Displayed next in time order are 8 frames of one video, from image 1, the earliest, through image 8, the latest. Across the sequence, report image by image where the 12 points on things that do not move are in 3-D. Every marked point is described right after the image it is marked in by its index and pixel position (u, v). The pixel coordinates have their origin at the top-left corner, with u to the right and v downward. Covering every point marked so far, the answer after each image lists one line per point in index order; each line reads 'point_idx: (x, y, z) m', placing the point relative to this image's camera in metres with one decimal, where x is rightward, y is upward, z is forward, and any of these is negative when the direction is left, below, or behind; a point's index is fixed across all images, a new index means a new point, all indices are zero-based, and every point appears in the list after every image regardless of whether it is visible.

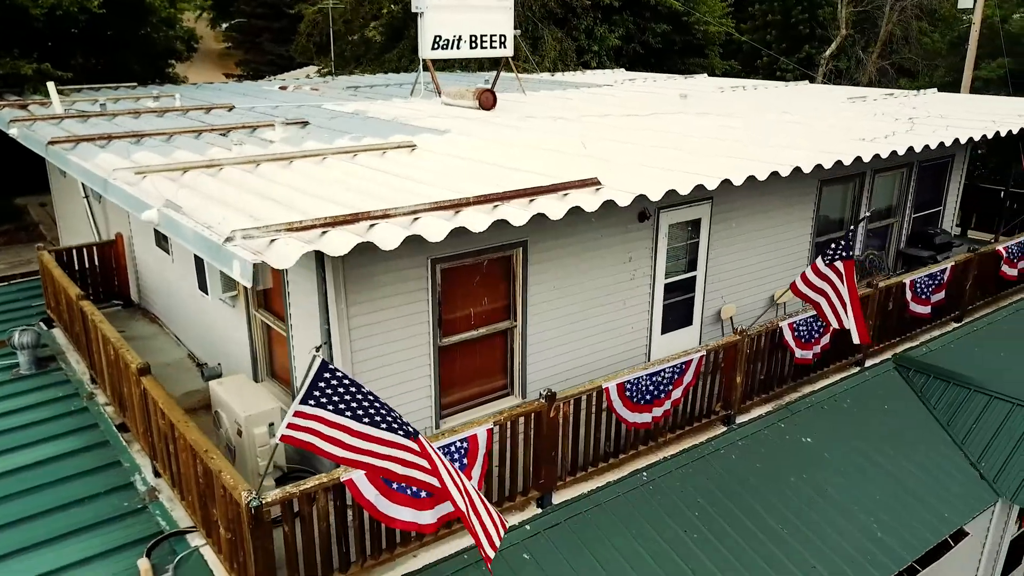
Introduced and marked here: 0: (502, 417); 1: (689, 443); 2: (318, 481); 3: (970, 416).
0: (-0.1, -1.0, +6.2) m
1: (+1.7, -1.5, +7.7) m
2: (-1.3, -1.3, +5.3) m
3: (+5.0, -1.4, +8.9) m
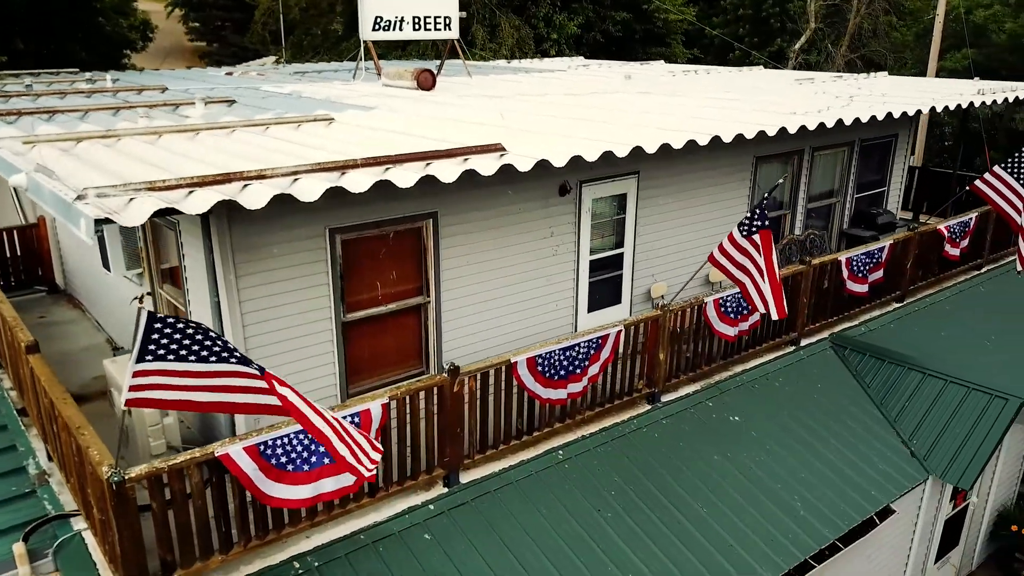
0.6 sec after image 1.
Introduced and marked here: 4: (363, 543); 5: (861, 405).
0: (-0.8, -0.8, +5.9) m
1: (+0.9, -1.2, +7.5) m
2: (-2.0, -1.0, +5.0) m
3: (+4.2, -1.1, +8.7) m
4: (-1.1, -1.8, +5.8) m
5: (+3.7, -1.2, +8.6) m
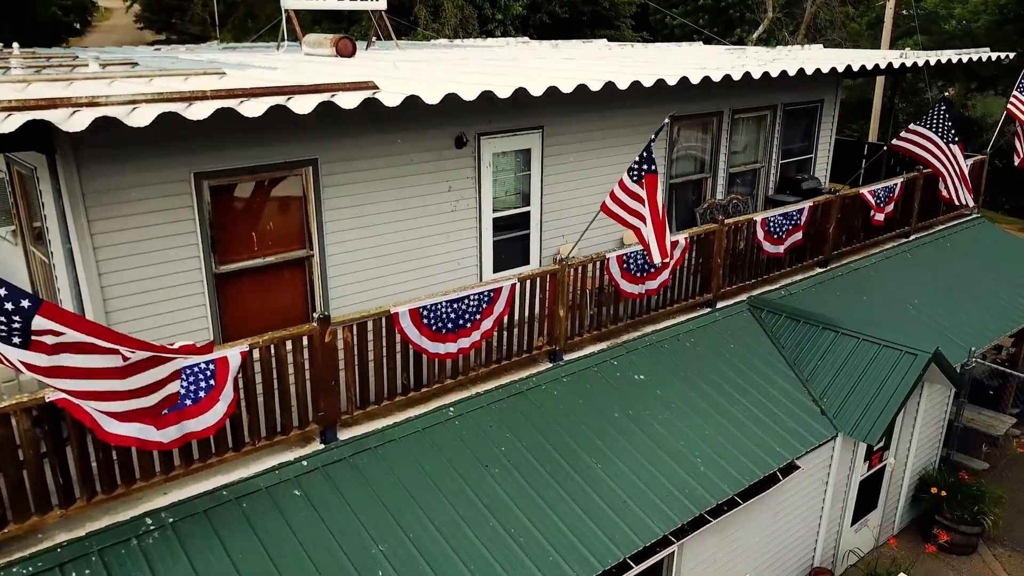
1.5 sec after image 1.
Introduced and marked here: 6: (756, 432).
0: (-1.7, -0.4, +5.6) m
1: (0.0, -0.8, +7.3) m
2: (-2.9, -0.7, +4.7) m
3: (+3.2, -0.7, +8.6) m
4: (-2.0, -1.4, +5.5) m
5: (+2.7, -0.8, +8.5) m
6: (+2.3, -1.3, +7.5) m
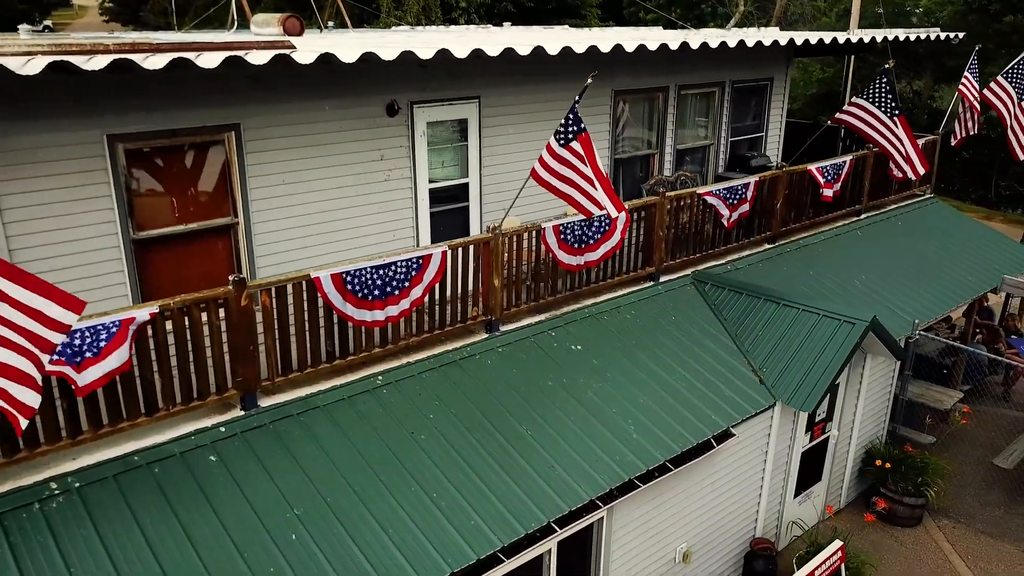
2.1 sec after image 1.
0: (-2.3, -0.1, +5.5) m
1: (-0.6, -0.5, +7.2) m
2: (-3.4, -0.4, +4.6) m
3: (+2.6, -0.4, +8.6) m
4: (-2.5, -1.2, +5.4) m
5: (+2.1, -0.5, +8.4) m
6: (+1.7, -1.0, +7.5) m
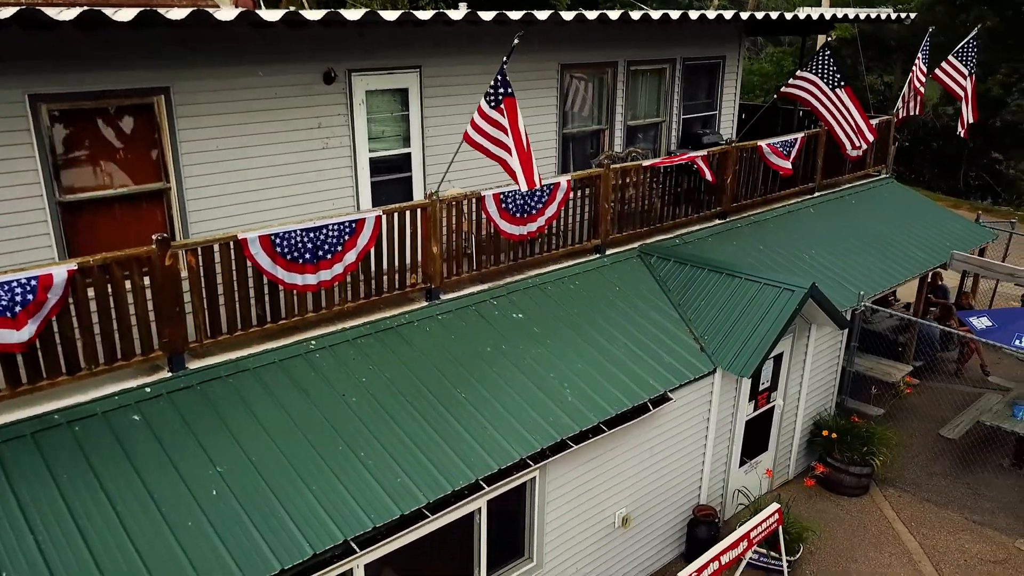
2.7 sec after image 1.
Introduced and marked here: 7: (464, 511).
0: (-2.8, +0.2, +5.5) m
1: (-1.2, -0.2, +7.2) m
2: (-3.9, -0.1, +4.5) m
3: (+2.0, -0.1, +8.6) m
4: (-3.0, -0.9, +5.4) m
5: (+1.5, -0.2, +8.5) m
6: (+1.1, -0.7, +7.5) m
7: (-0.4, -1.6, +6.0) m
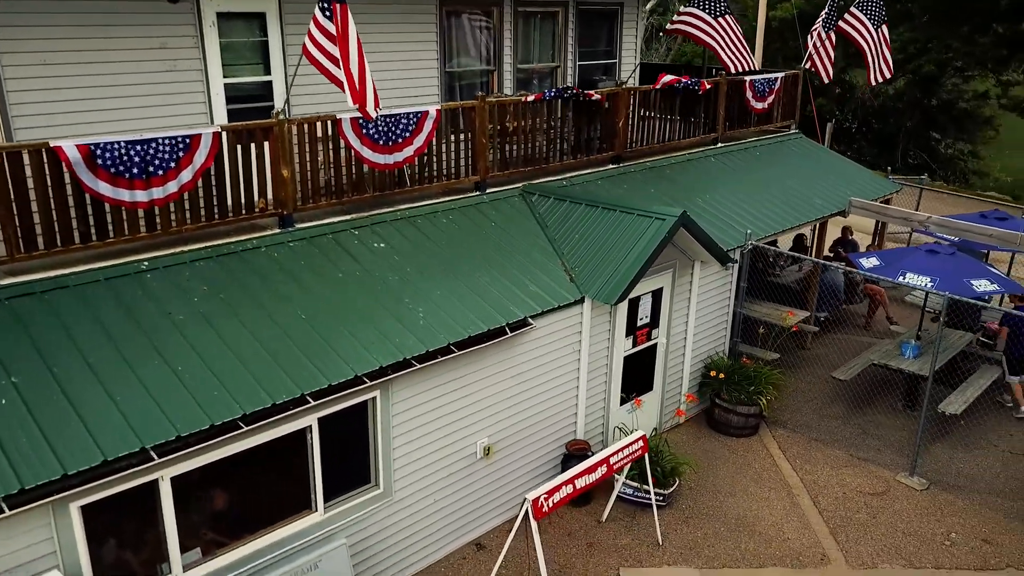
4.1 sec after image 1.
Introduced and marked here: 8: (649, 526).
0: (-4.0, +0.8, +5.2) m
1: (-2.4, +0.4, +6.9) m
2: (-5.1, +0.5, +4.2) m
3: (+0.7, +0.6, +8.4) m
4: (-4.2, -0.3, +5.1) m
5: (+0.2, +0.5, +8.3) m
6: (-0.2, -0.1, +7.3) m
7: (-1.6, -1.0, +5.8) m
8: (+1.3, -2.2, +7.7) m
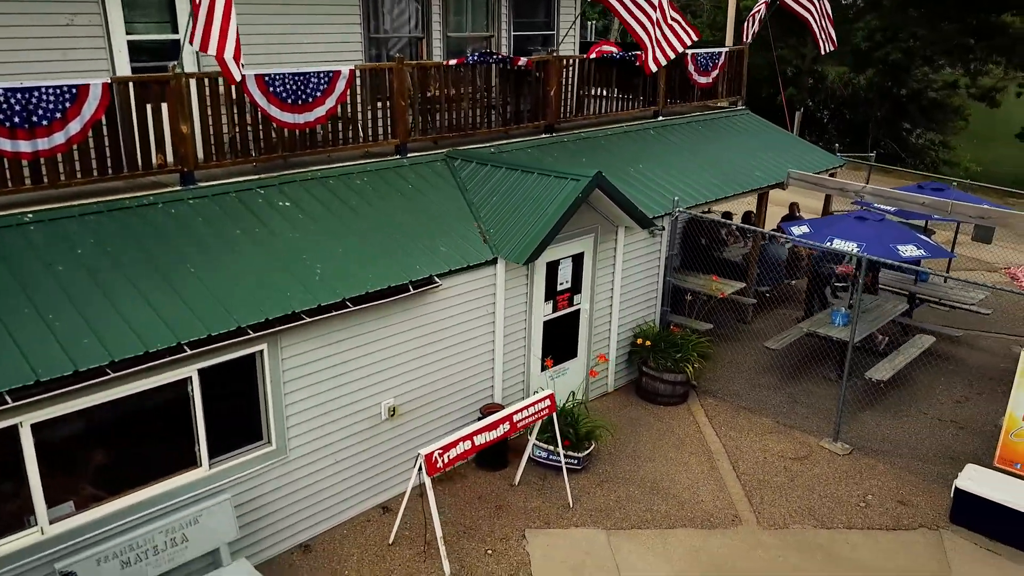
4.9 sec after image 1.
0: (-4.8, +1.2, +5.0) m
1: (-3.3, +0.8, +6.8) m
2: (-5.9, +0.8, +4.0) m
3: (-0.2, +1.0, +8.3) m
4: (-5.0, +0.1, +4.9) m
5: (-0.6, +0.9, +8.2) m
6: (-1.0, +0.3, +7.2) m
7: (-2.4, -0.6, +5.7) m
8: (+0.4, -1.9, +7.6) m
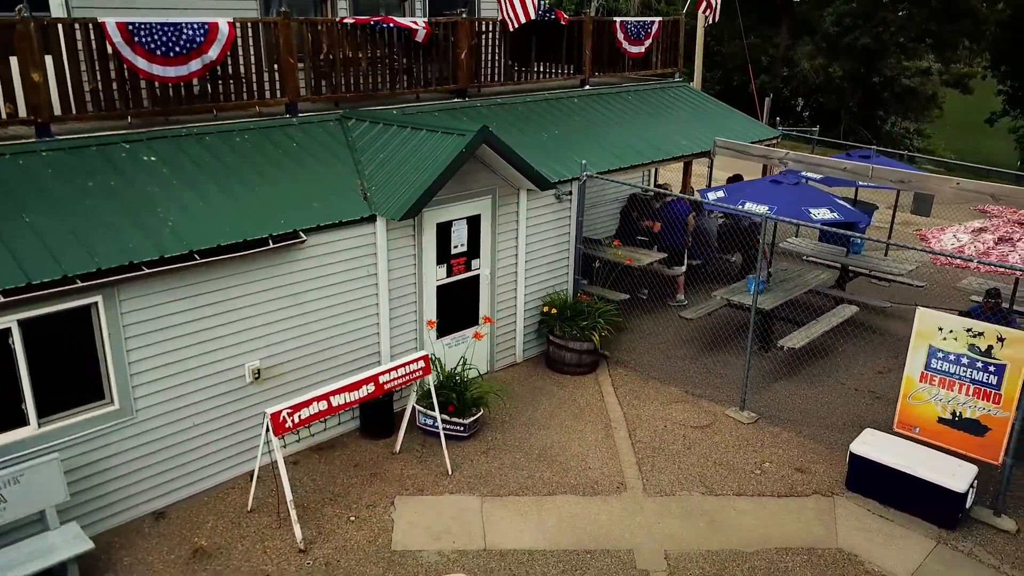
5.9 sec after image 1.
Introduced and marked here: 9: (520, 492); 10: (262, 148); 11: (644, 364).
0: (-5.9, +1.5, +4.7) m
1: (-4.3, +1.1, +6.5) m
2: (-6.9, +1.2, +3.7) m
3: (-1.2, +1.4, +8.0) m
4: (-6.1, +0.4, +4.6) m
5: (-1.7, +1.2, +7.9) m
6: (-2.1, +0.7, +6.9) m
7: (-3.4, -0.3, +5.3) m
8: (-0.6, -1.5, +7.2) m
9: (+0.1, -1.7, +6.8) m
10: (-2.3, +1.3, +7.7) m
11: (+1.5, -0.9, +9.2) m
